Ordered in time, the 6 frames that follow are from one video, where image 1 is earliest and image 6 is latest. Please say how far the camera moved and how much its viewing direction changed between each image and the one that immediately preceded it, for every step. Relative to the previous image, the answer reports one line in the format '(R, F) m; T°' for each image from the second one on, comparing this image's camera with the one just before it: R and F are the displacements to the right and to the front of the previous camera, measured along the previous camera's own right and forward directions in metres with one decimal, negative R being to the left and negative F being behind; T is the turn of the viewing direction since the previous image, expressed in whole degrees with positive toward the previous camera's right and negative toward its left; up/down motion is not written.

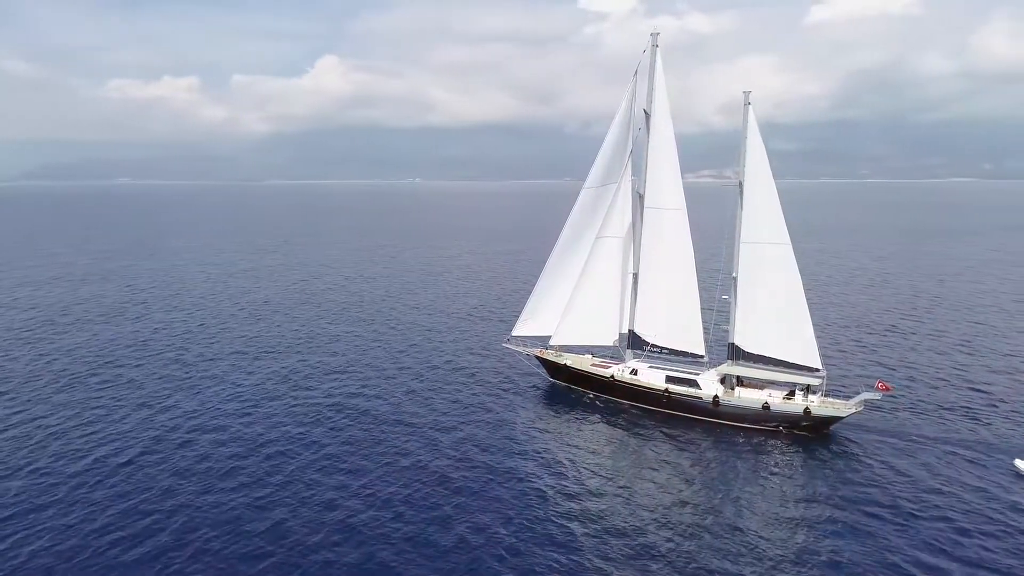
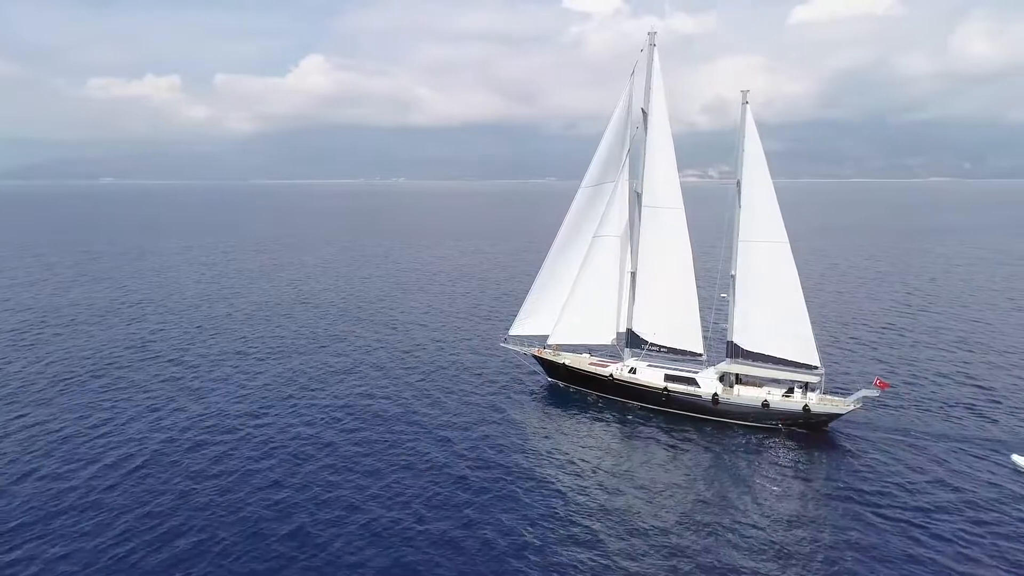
(+22.3, -1.4) m; -24°
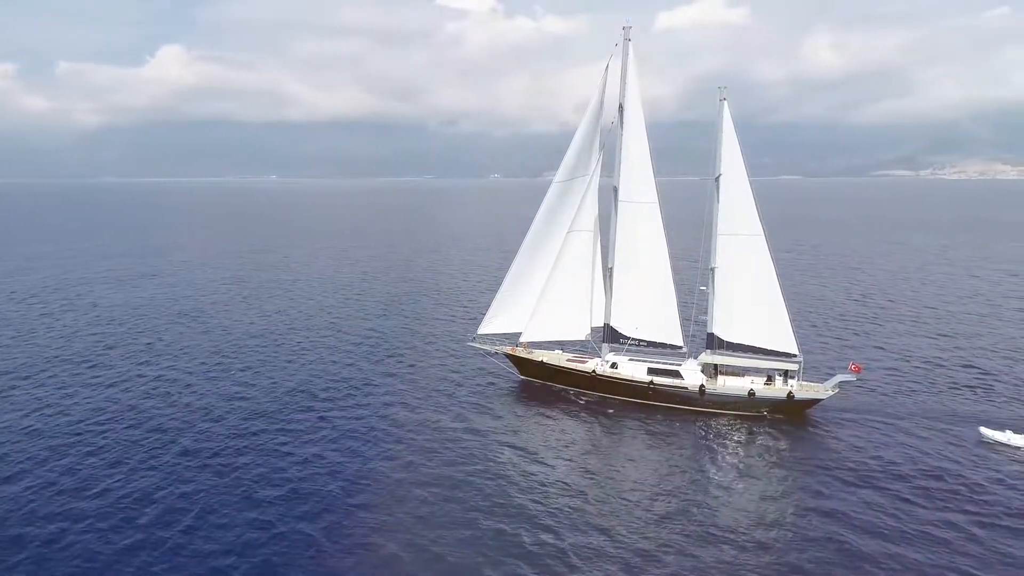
(-7.2, +1.9) m; +10°
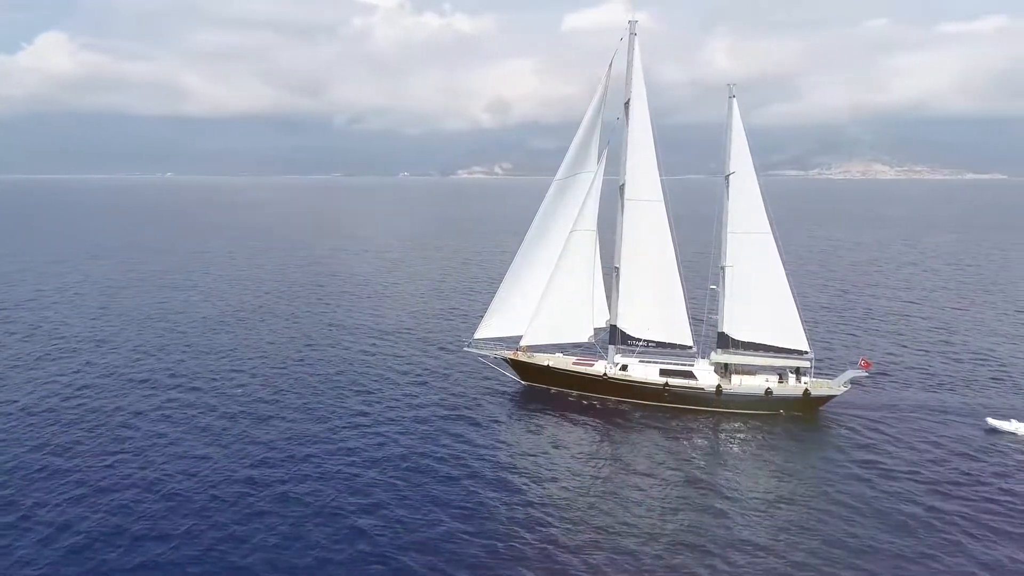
(-6.8, +2.6) m; +7°
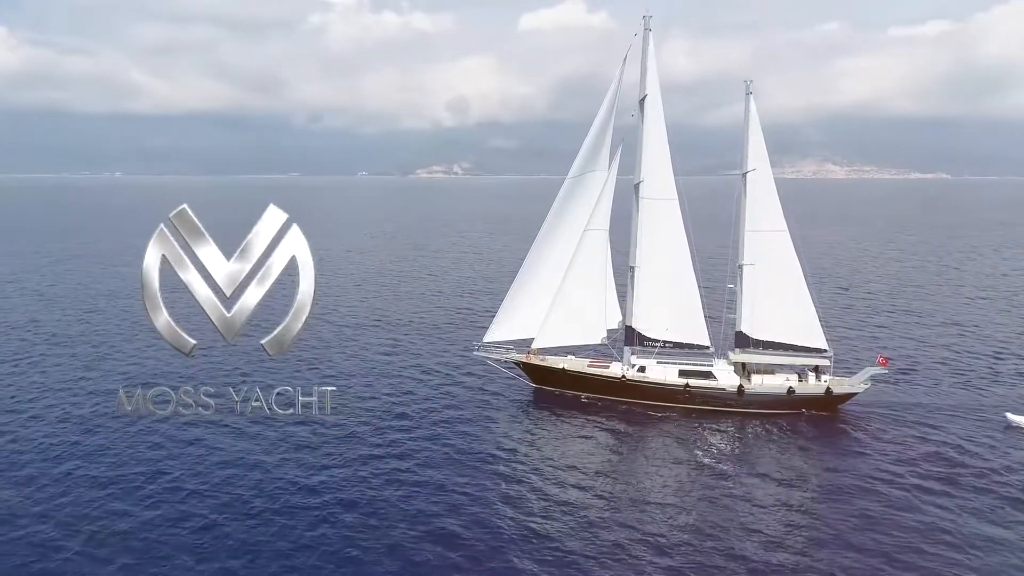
(-3.8, +1.6) m; +3°
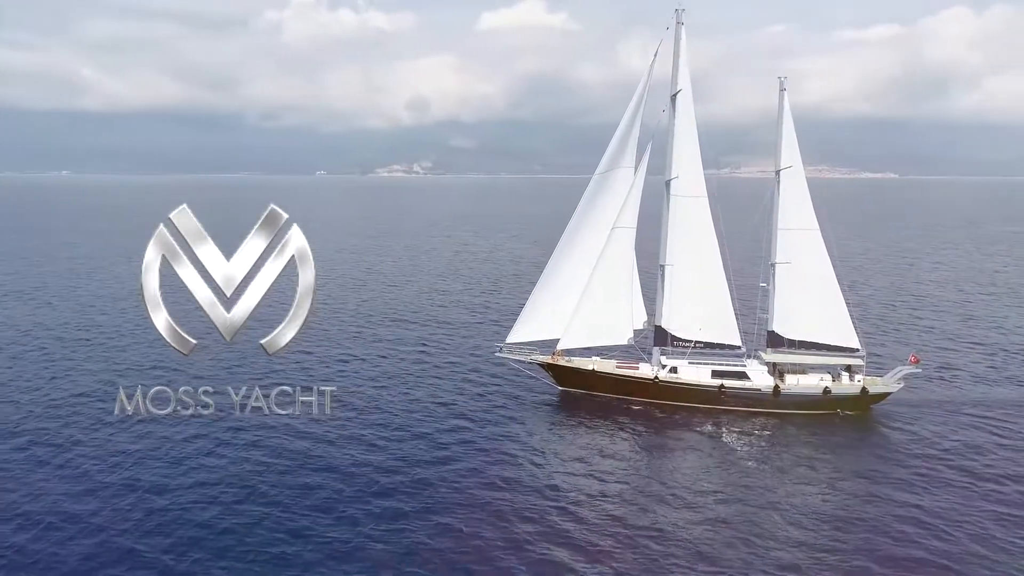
(-4.6, +1.8) m; +3°
